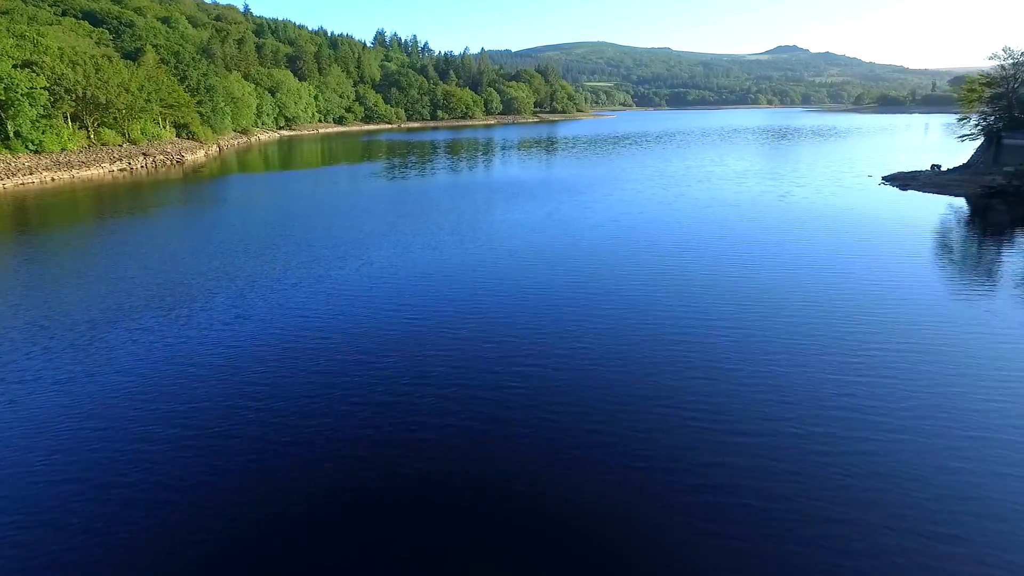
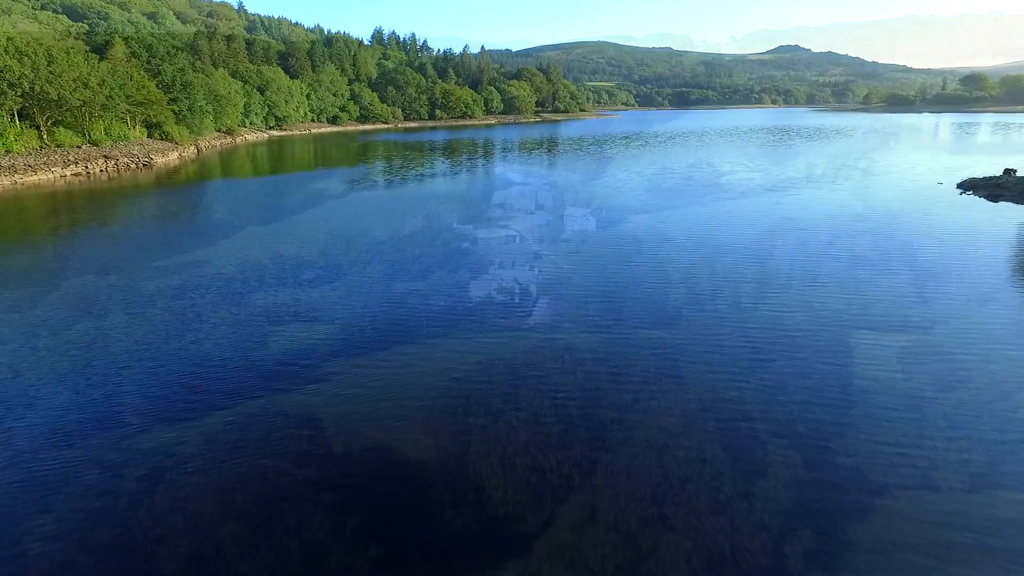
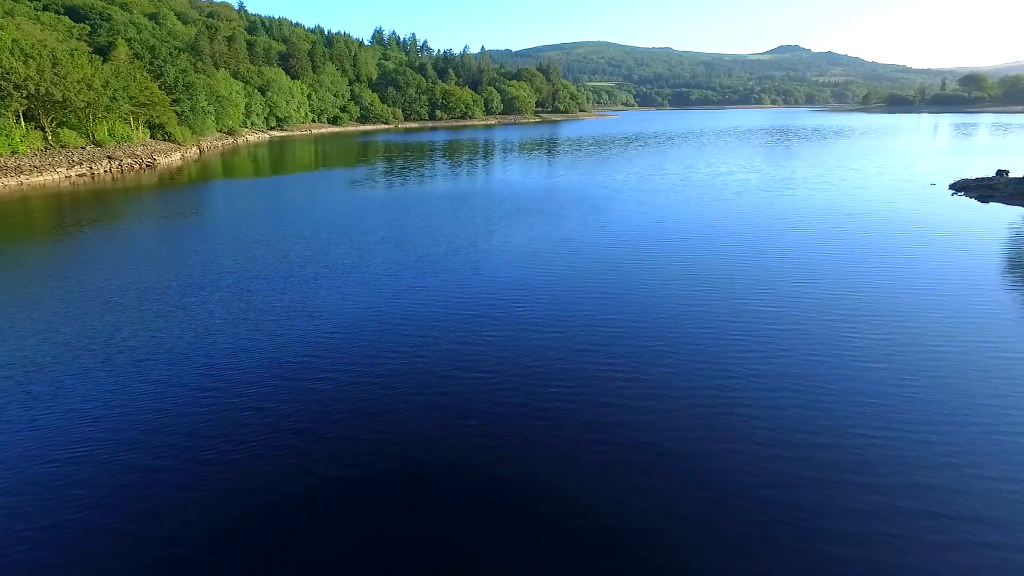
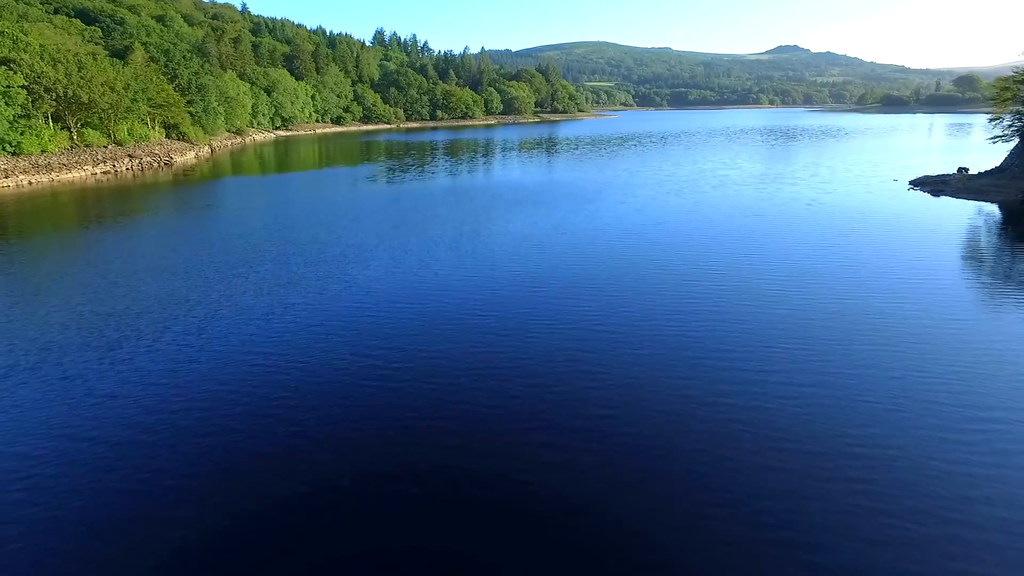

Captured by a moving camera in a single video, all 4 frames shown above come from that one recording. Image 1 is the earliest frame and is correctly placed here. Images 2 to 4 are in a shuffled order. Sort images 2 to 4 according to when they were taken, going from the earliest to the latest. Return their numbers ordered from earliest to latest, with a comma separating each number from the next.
4, 3, 2
